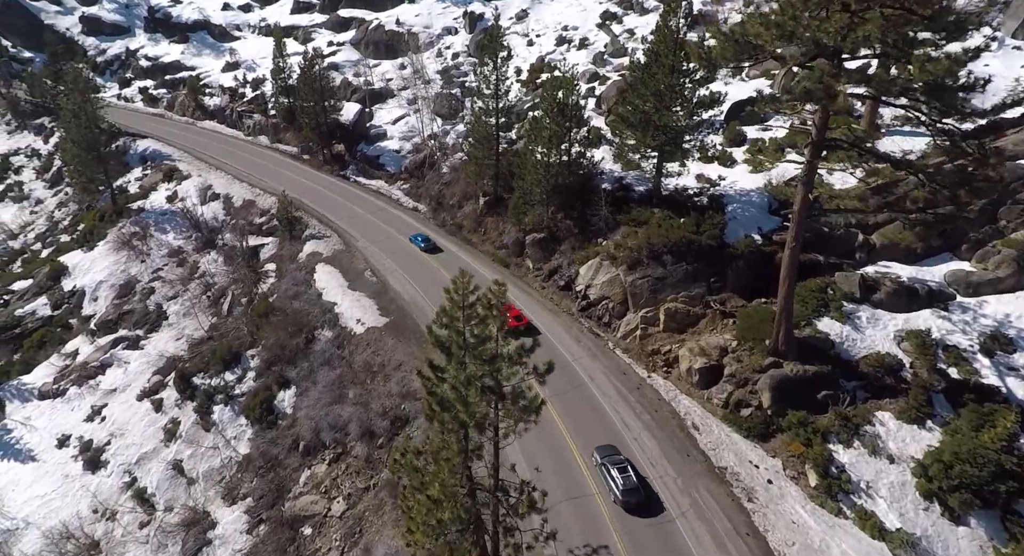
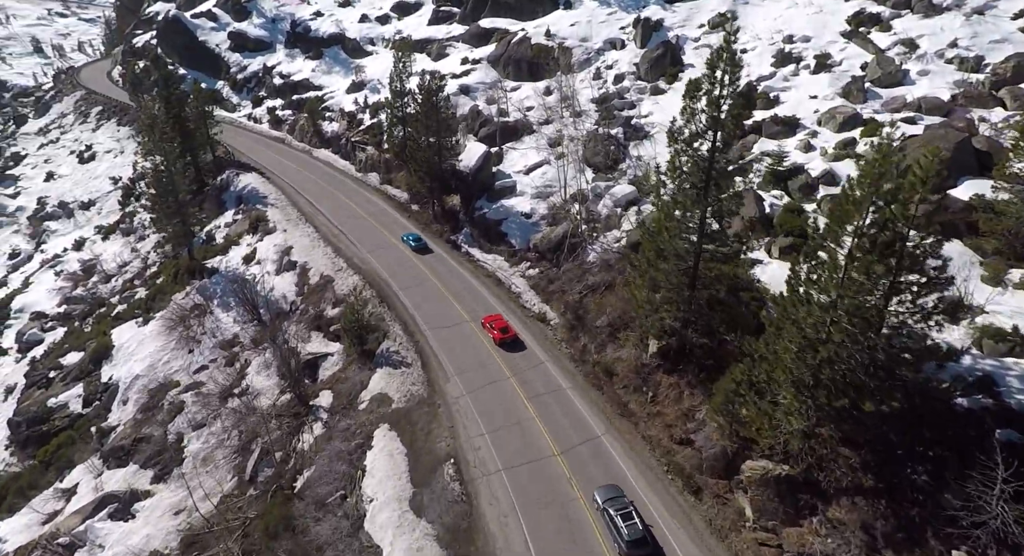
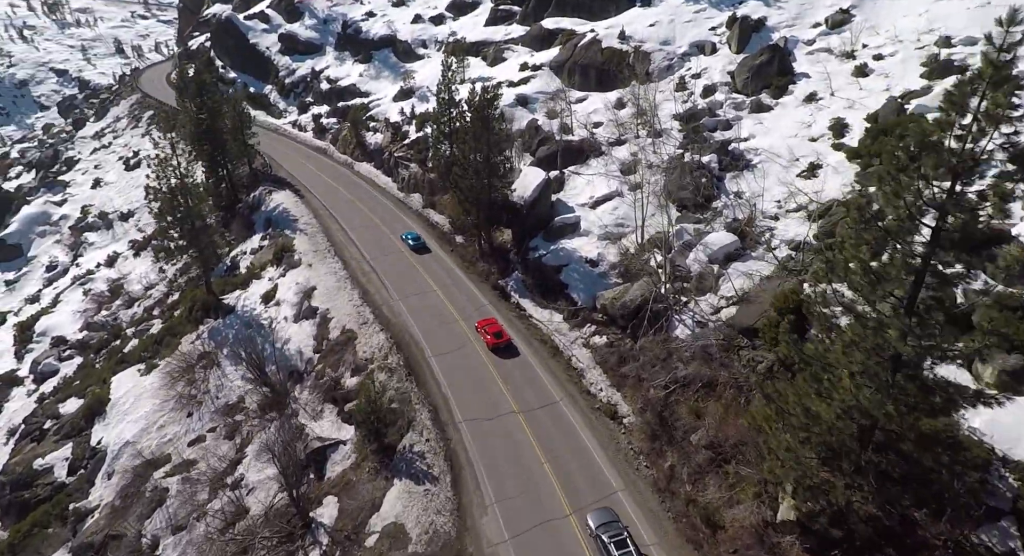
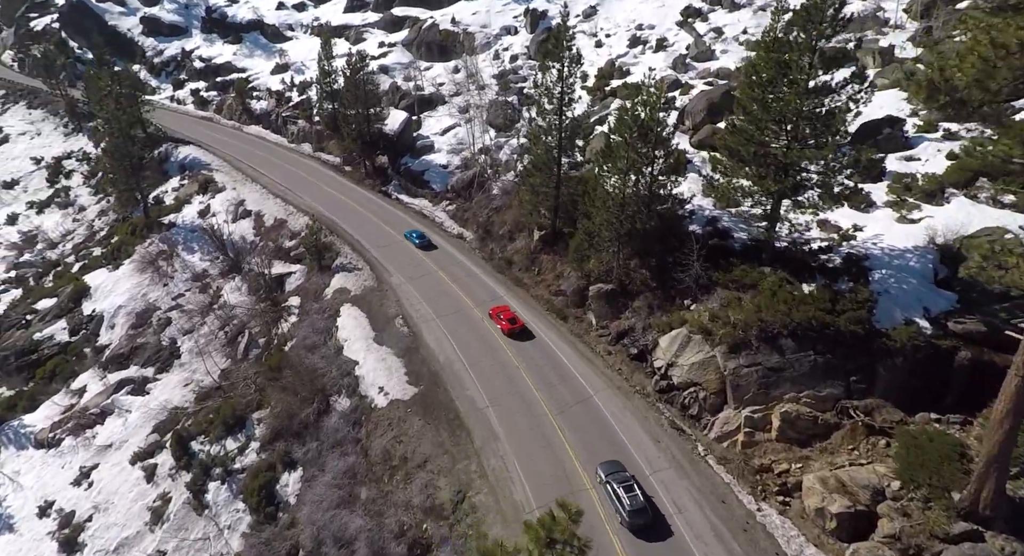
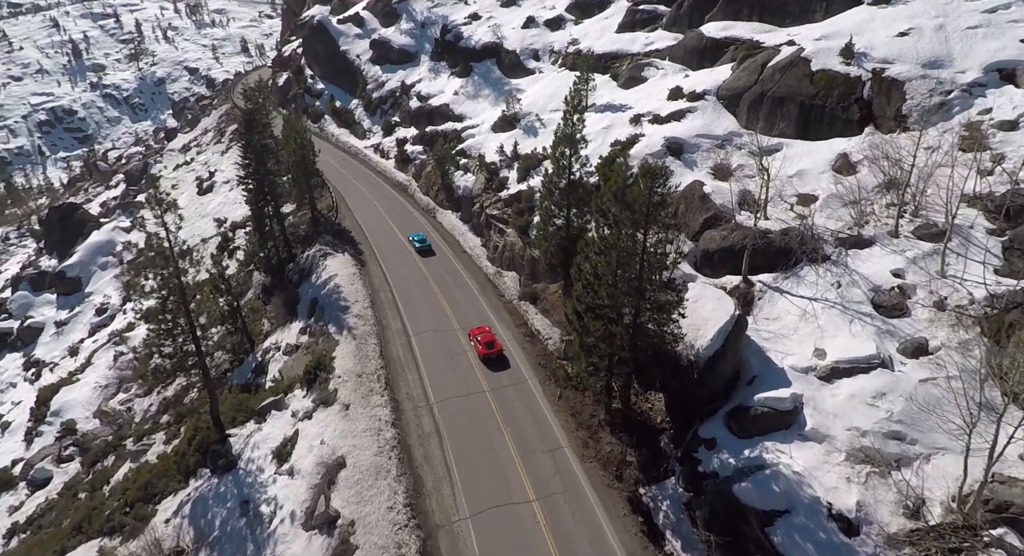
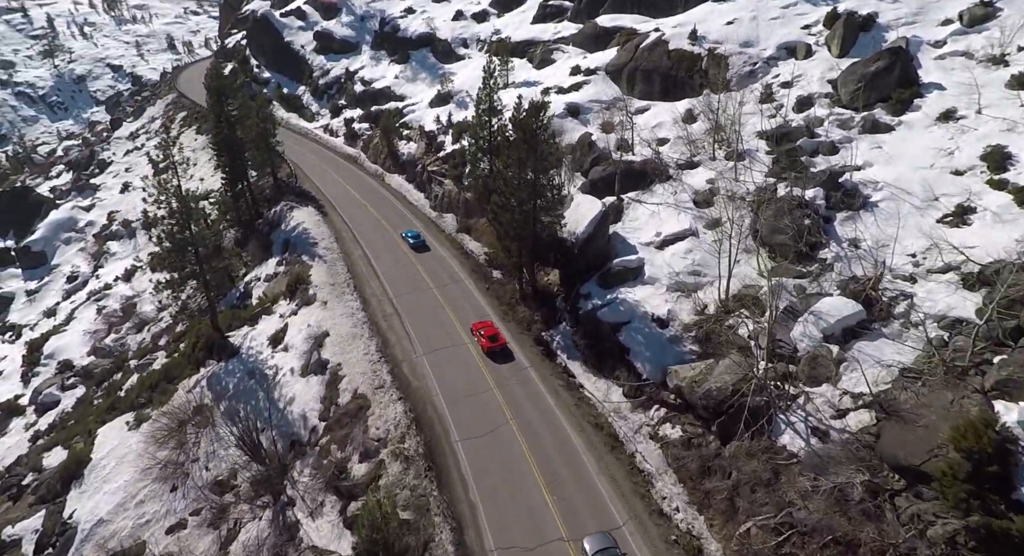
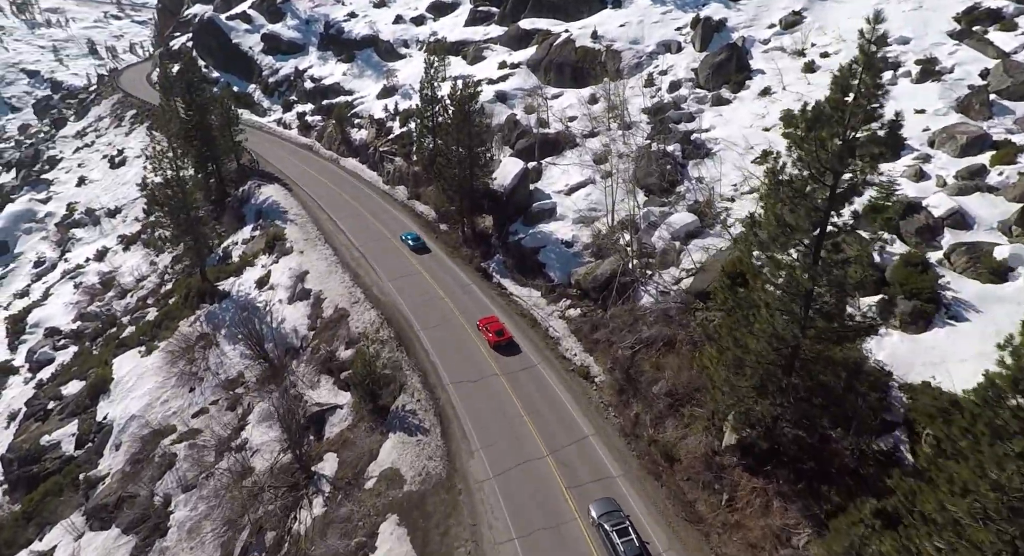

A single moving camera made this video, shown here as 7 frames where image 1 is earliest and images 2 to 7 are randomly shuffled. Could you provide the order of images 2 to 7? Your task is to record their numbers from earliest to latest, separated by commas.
4, 2, 7, 3, 6, 5
